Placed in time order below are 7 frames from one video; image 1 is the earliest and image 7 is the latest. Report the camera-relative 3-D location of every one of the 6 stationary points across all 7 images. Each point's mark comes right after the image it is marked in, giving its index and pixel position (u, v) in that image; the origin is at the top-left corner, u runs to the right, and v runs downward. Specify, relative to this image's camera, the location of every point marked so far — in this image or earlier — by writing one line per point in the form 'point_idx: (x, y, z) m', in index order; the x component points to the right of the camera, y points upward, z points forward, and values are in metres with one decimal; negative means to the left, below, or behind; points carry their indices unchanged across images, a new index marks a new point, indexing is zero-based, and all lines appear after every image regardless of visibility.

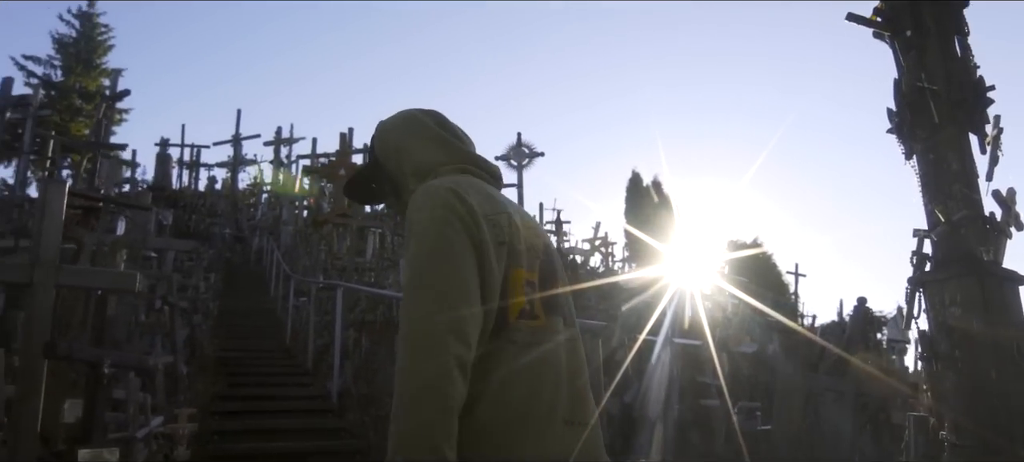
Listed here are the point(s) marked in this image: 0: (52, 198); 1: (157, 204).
0: (-3.0, +0.2, +4.9) m
1: (-8.6, +0.7, +18.4) m
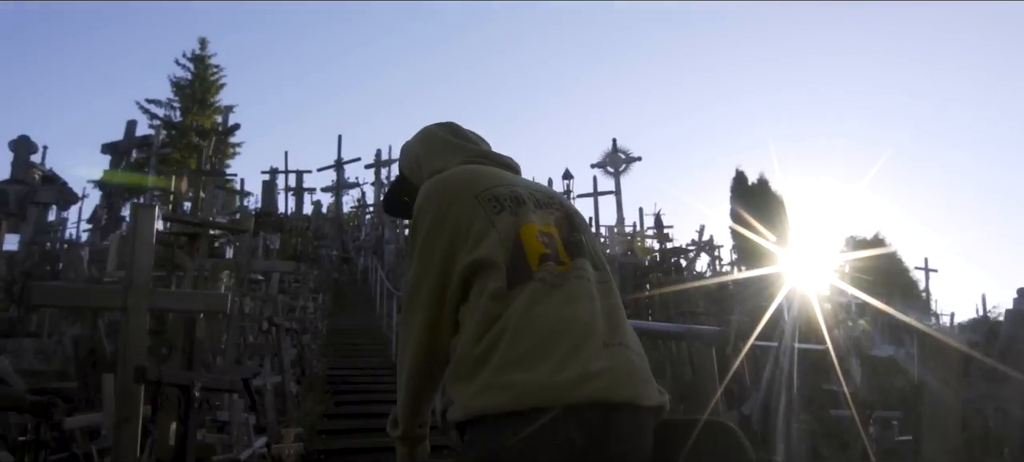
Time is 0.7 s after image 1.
0: (-2.4, +0.1, +4.9) m
1: (-6.2, 0.0, +19.0) m
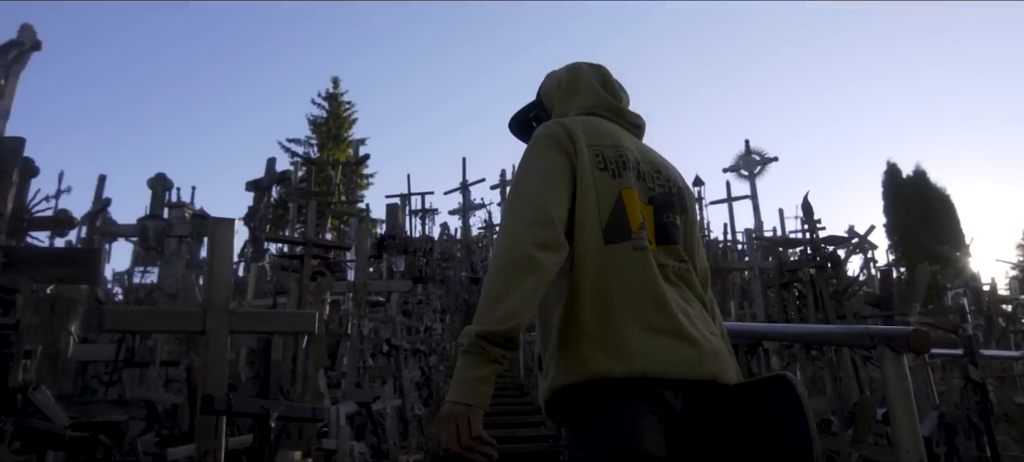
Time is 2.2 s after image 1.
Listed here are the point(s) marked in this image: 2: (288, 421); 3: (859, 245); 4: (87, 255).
0: (-1.8, 0.0, +4.5) m
1: (-3.0, -0.5, +19.1) m
2: (-1.2, -1.0, +4.1) m
3: (+7.2, -0.3, +15.6) m
4: (-3.3, -0.2, +5.8) m
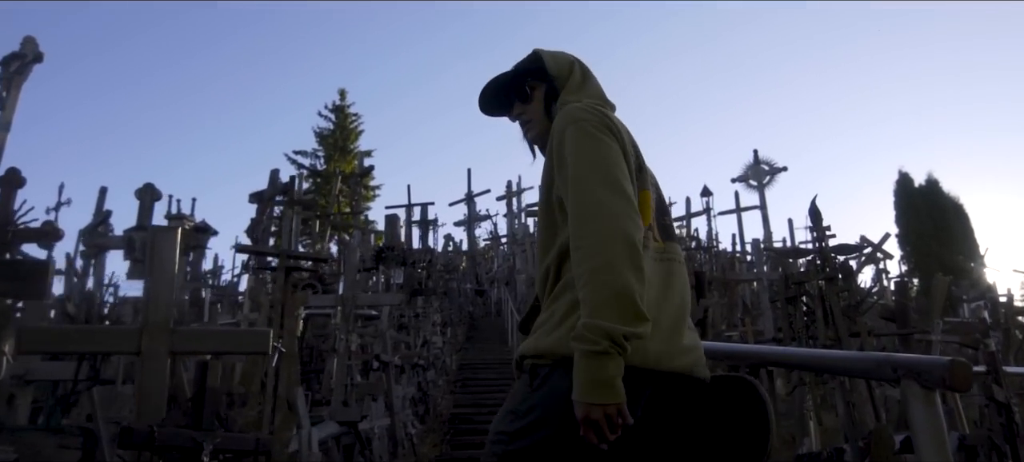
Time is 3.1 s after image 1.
0: (-1.9, -0.1, +4.1) m
1: (-3.0, -0.8, +18.6) m
2: (-1.4, -1.1, +3.6) m
3: (+7.2, -0.5, +15.1) m
4: (-3.5, -0.3, +5.4) m
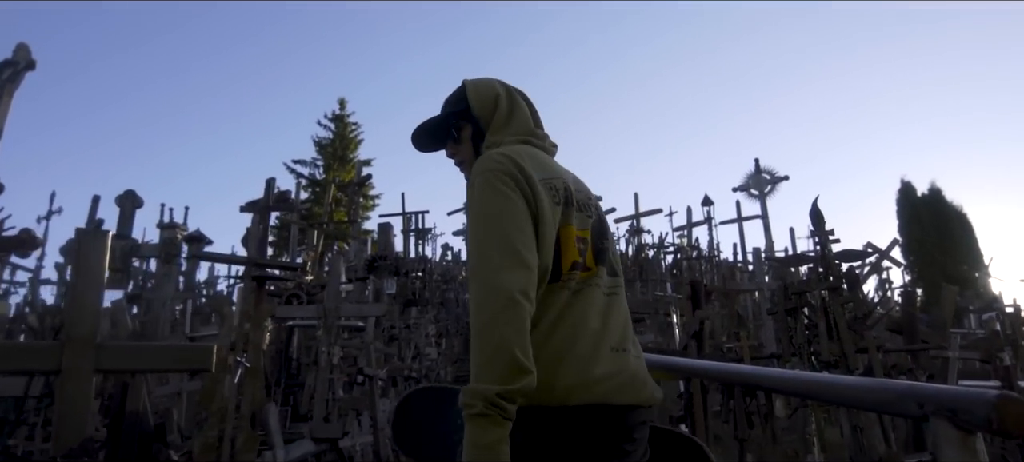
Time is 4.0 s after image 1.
0: (-2.1, -0.1, +3.7) m
1: (-3.1, -1.0, +18.2) m
2: (-1.5, -1.1, +3.2) m
3: (+7.1, -0.6, +14.6) m
4: (-3.6, -0.3, +5.0) m
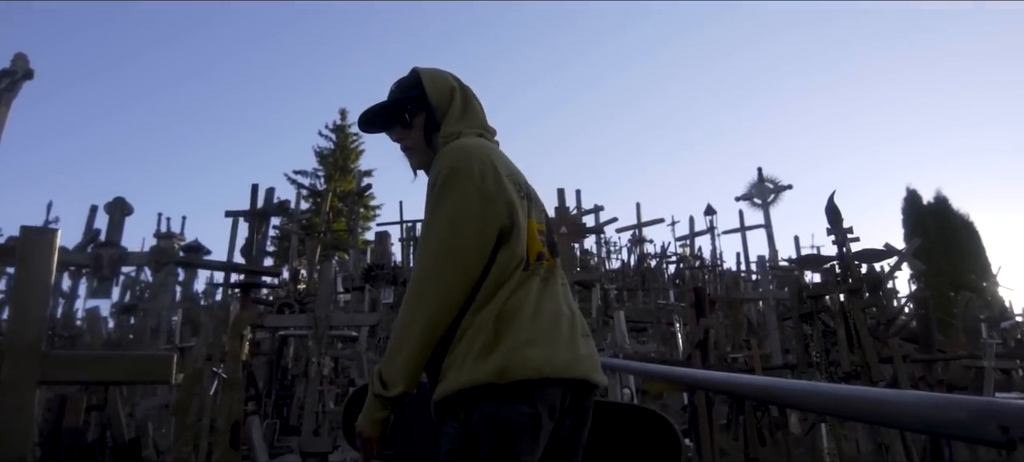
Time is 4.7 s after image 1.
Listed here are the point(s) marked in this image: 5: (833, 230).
0: (-2.1, -0.1, +3.3) m
1: (-3.1, -1.2, +17.9) m
2: (-1.6, -1.1, +2.8) m
3: (+7.1, -0.8, +14.2) m
4: (-3.7, -0.3, +4.7) m
5: (+2.8, 0.0, +6.6) m
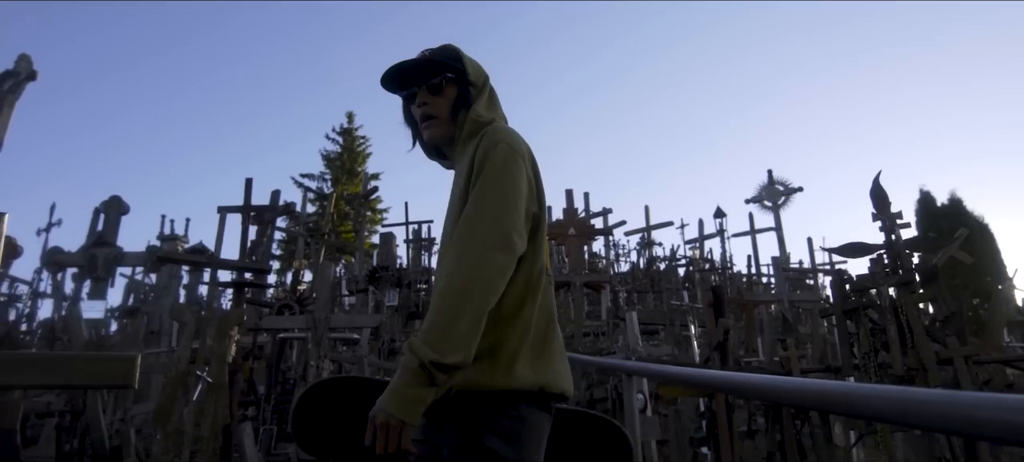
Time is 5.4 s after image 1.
0: (-2.1, 0.0, +2.9) m
1: (-3.0, -1.2, +17.5) m
2: (-1.6, -1.0, +2.4) m
3: (+7.2, -0.8, +13.8) m
4: (-3.6, -0.3, +4.3) m
5: (+2.8, 0.0, +6.2) m
